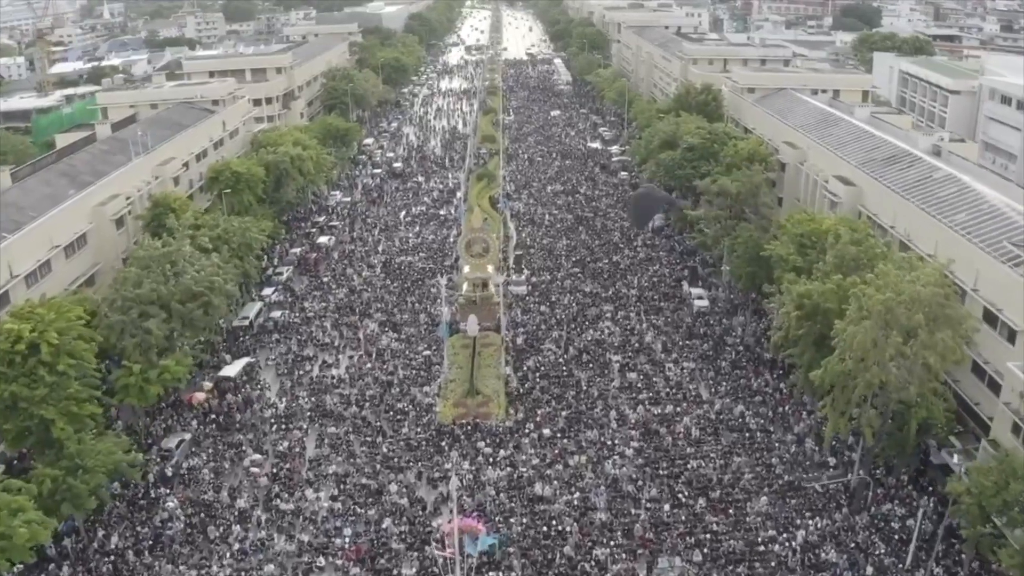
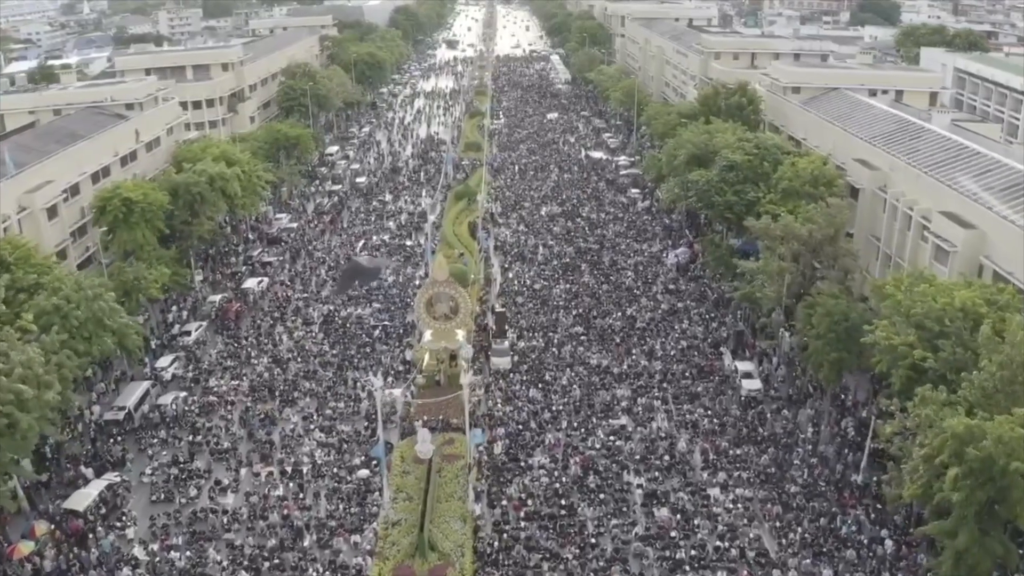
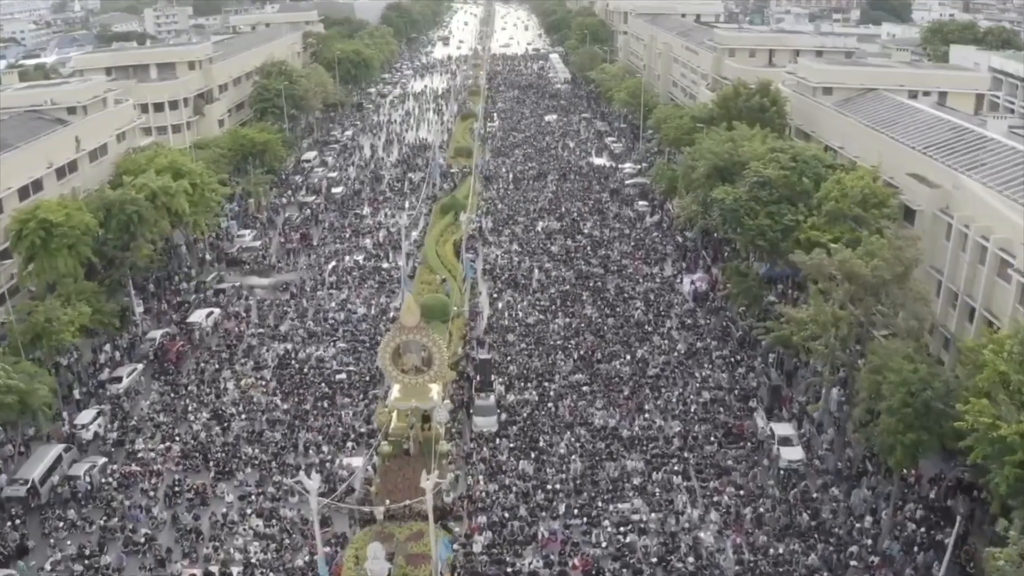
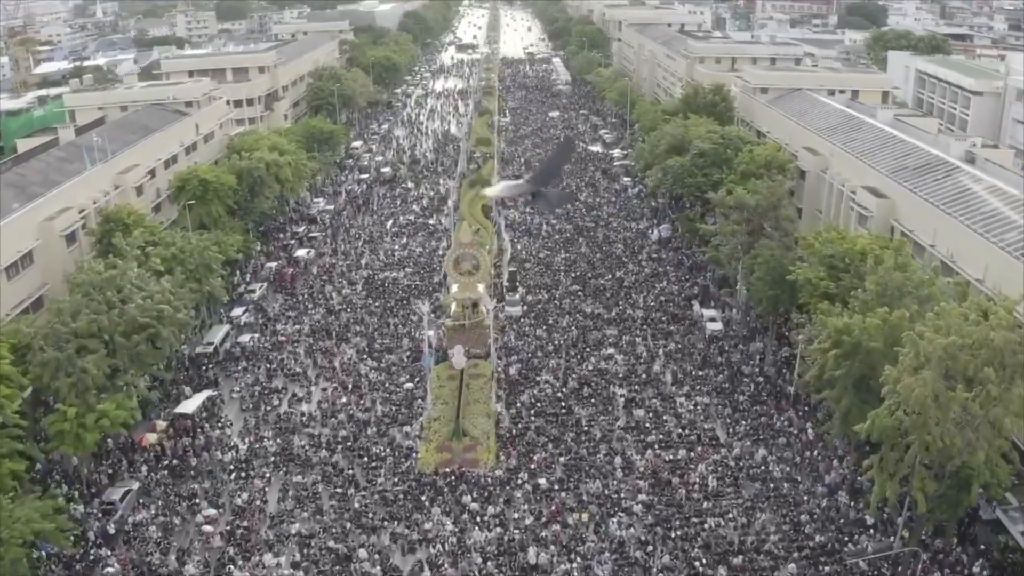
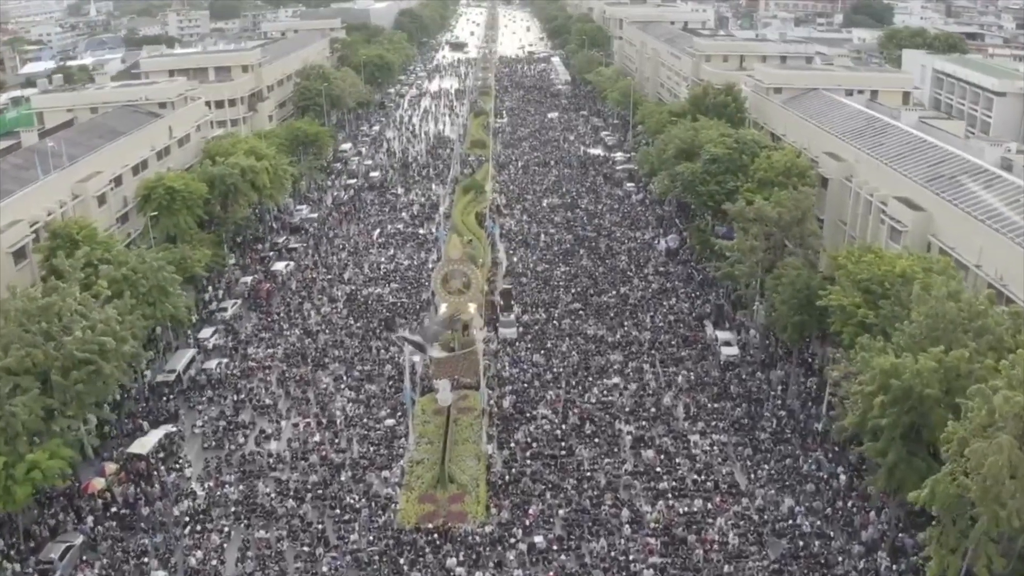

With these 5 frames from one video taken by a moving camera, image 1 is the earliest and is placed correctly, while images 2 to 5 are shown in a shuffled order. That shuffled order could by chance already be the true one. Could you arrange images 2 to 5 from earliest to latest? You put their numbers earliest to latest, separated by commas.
4, 5, 2, 3
